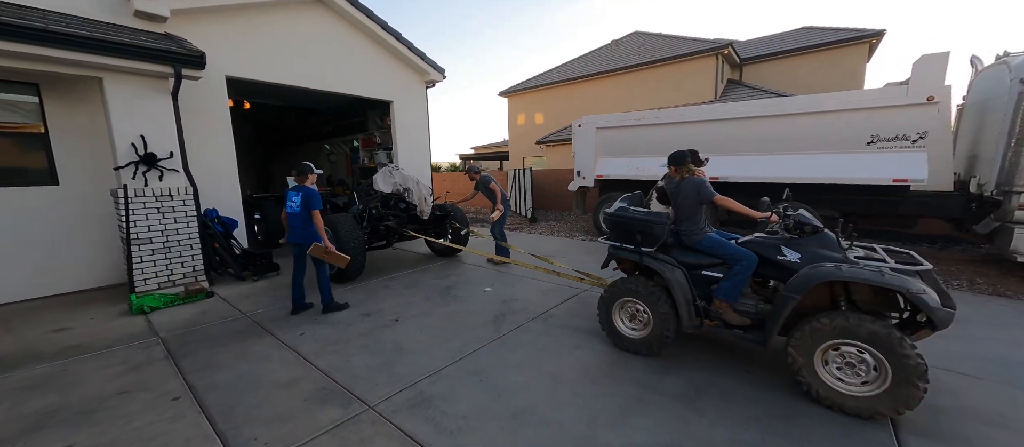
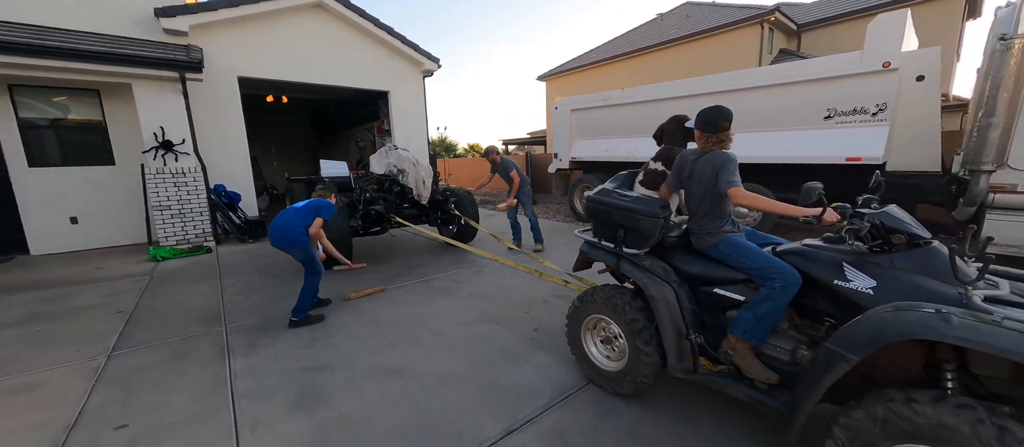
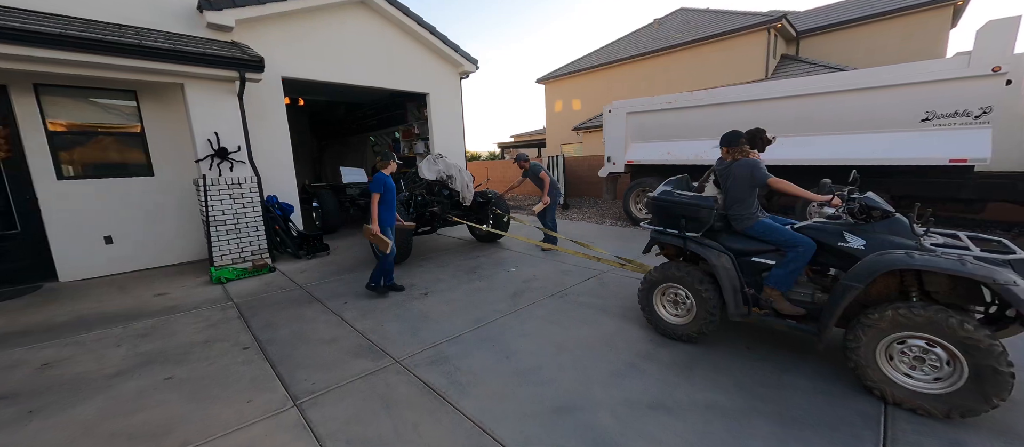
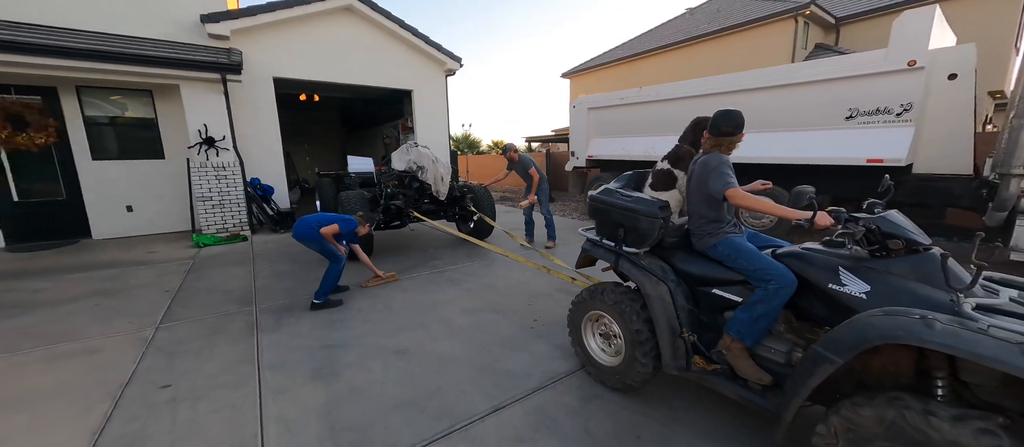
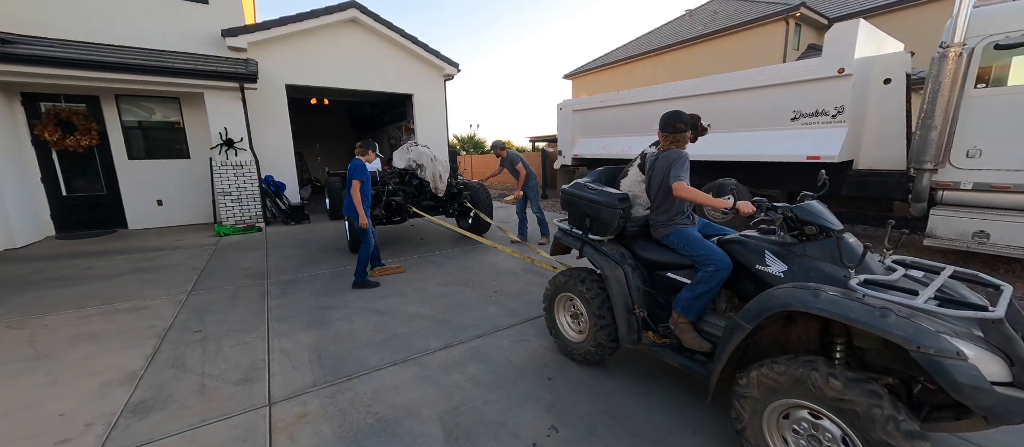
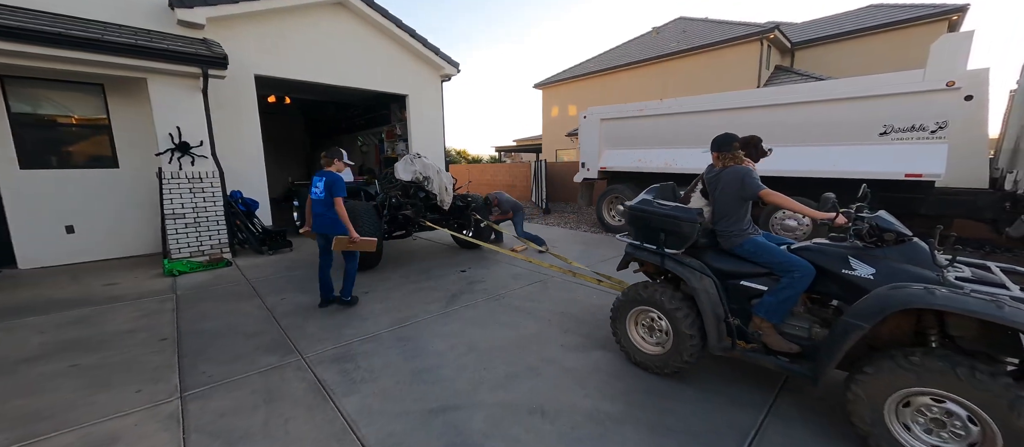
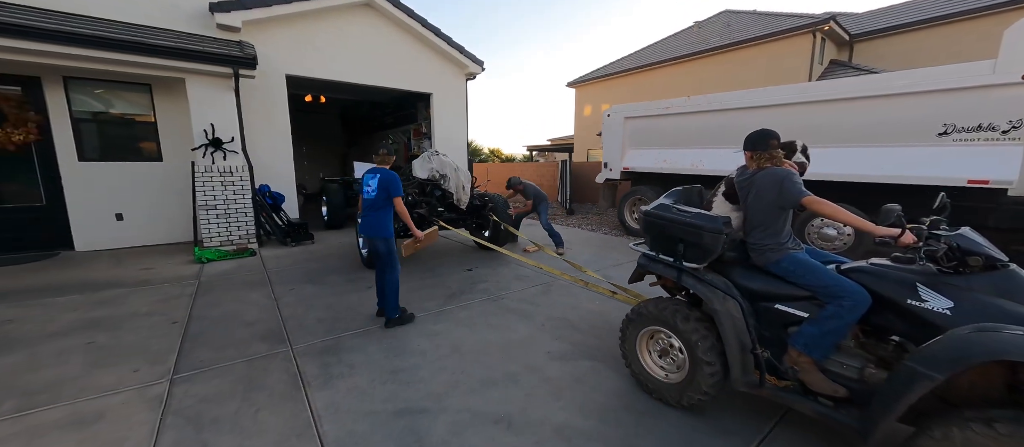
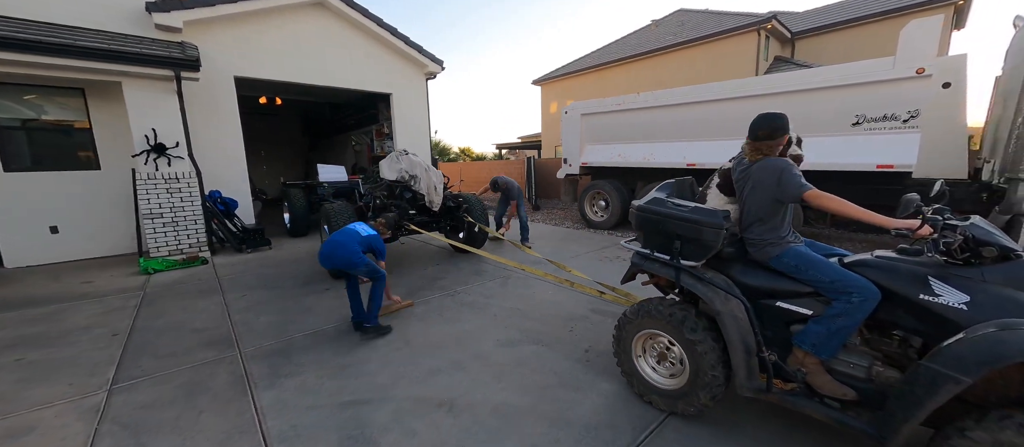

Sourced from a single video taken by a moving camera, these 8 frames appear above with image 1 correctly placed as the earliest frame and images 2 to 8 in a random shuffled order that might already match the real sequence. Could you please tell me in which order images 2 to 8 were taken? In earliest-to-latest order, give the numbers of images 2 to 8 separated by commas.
3, 6, 7, 8, 2, 4, 5
